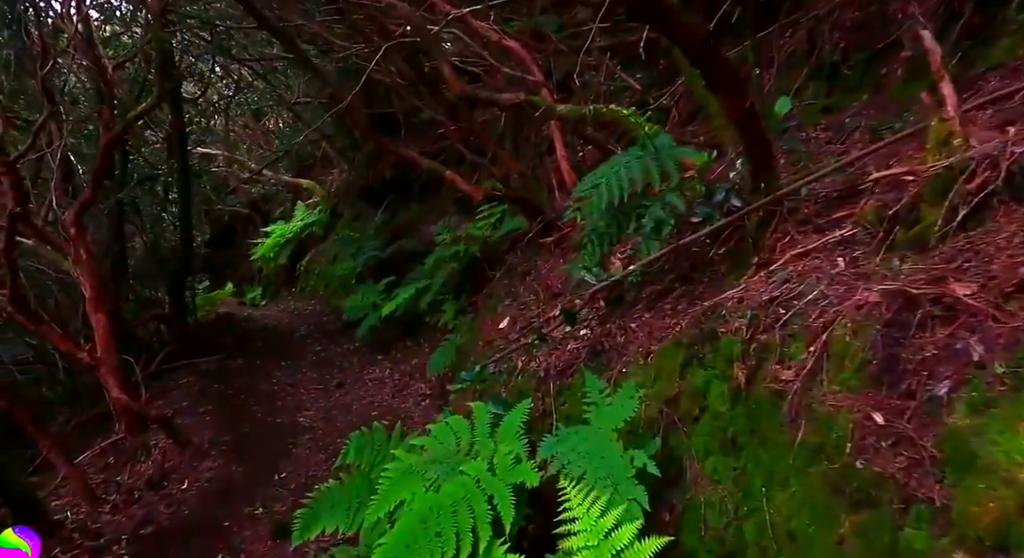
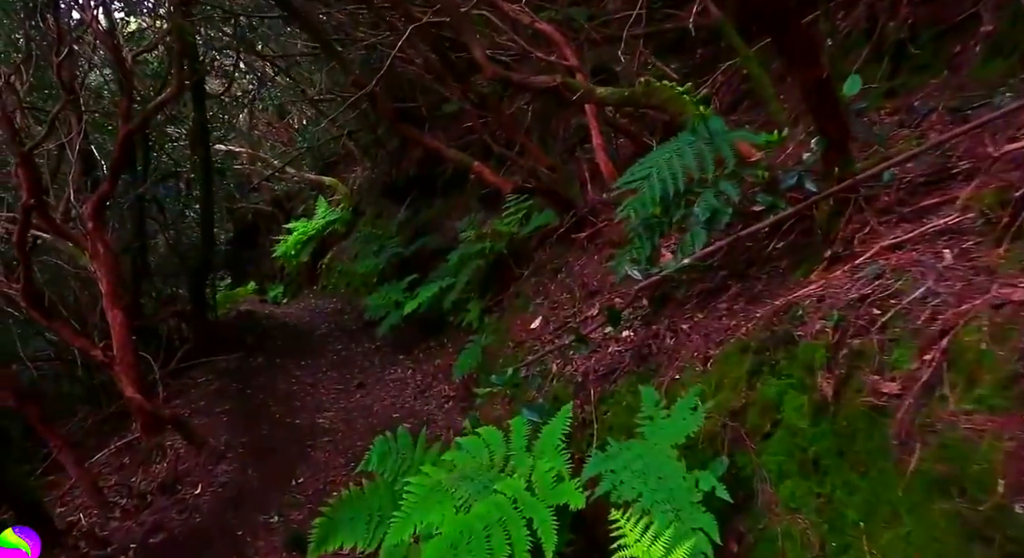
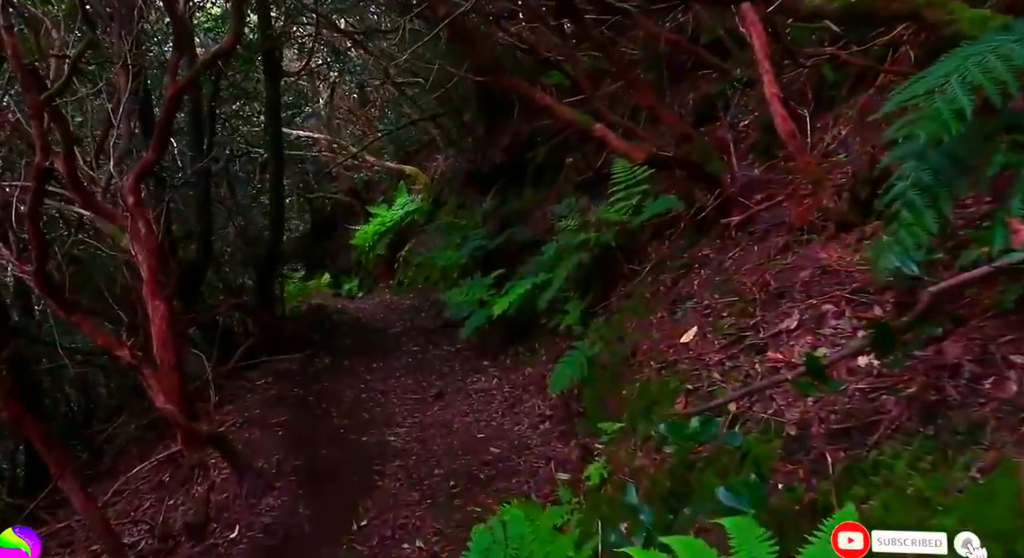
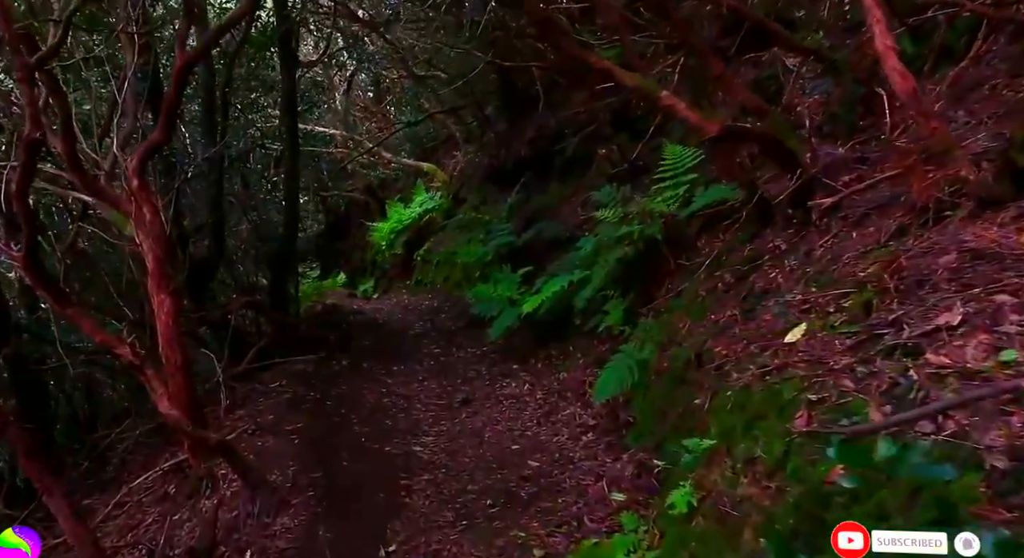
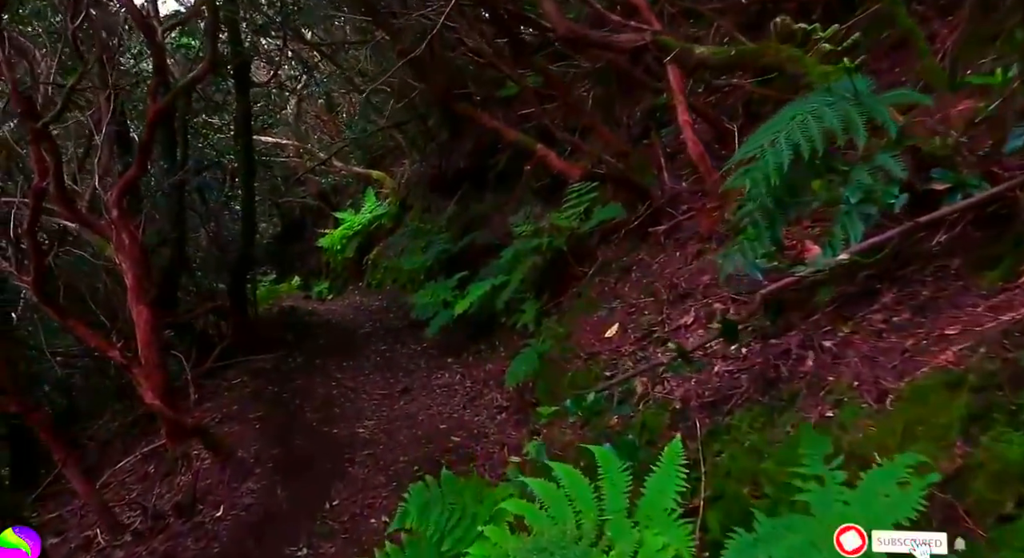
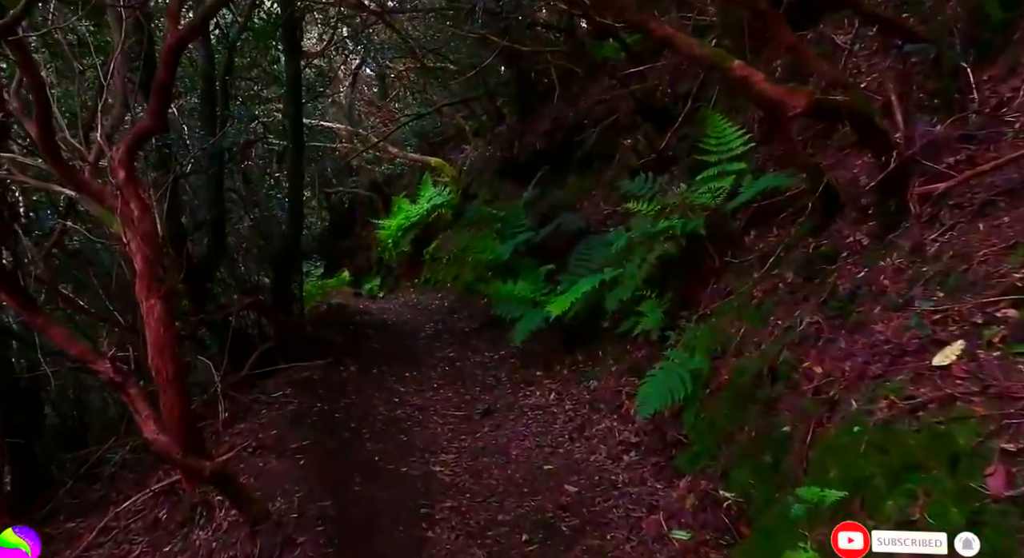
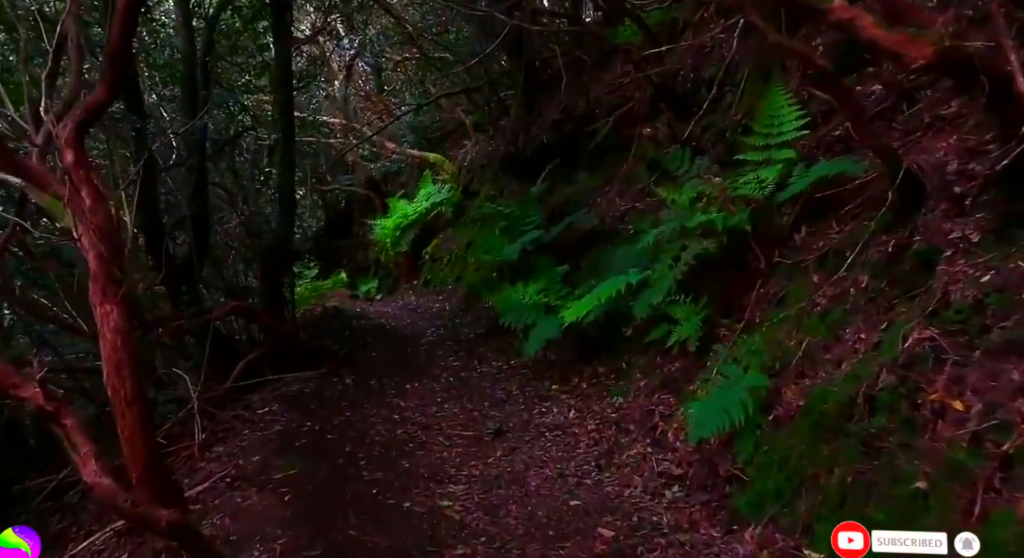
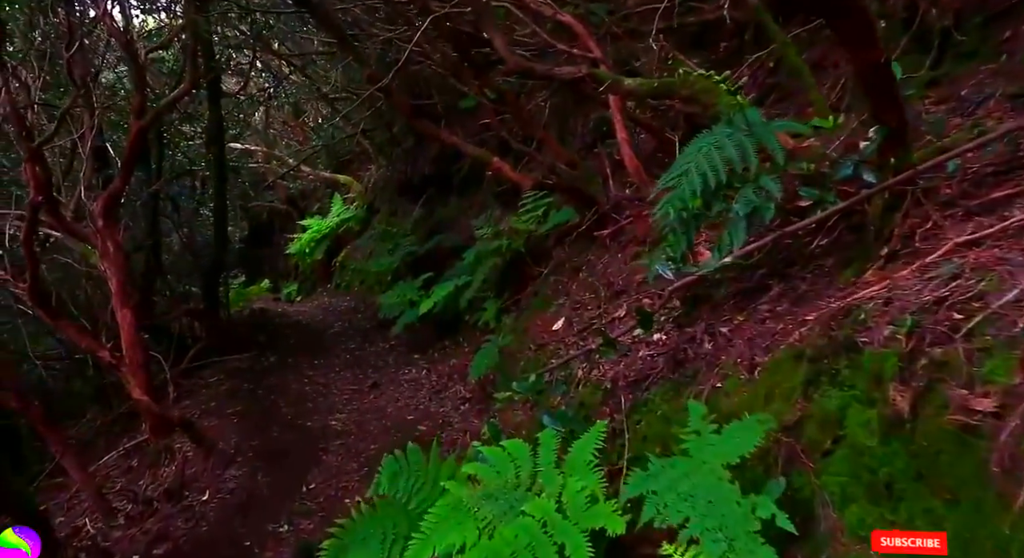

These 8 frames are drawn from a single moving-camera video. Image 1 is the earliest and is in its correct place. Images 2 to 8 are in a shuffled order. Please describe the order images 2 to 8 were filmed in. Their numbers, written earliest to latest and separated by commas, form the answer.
2, 8, 5, 3, 4, 6, 7
